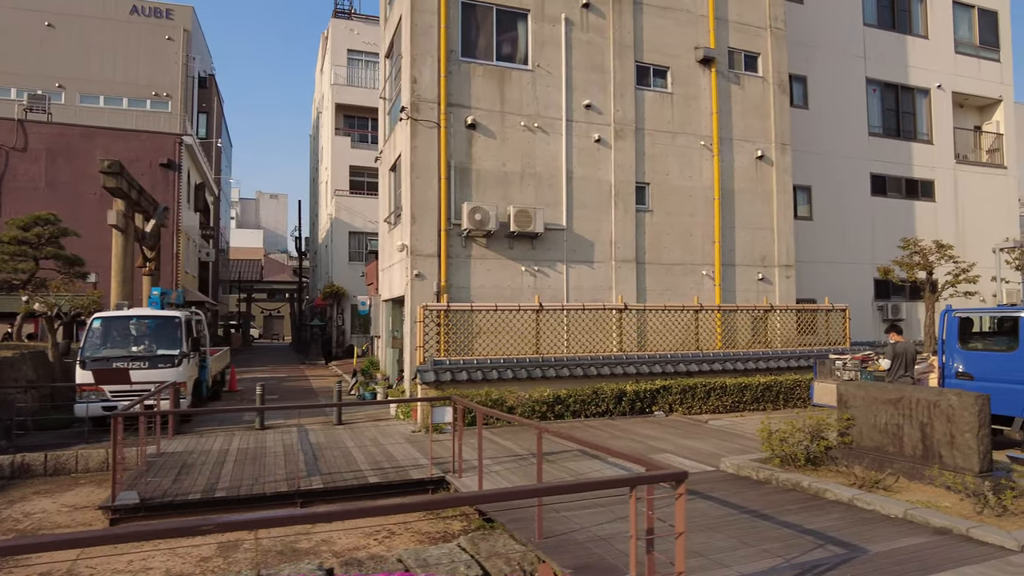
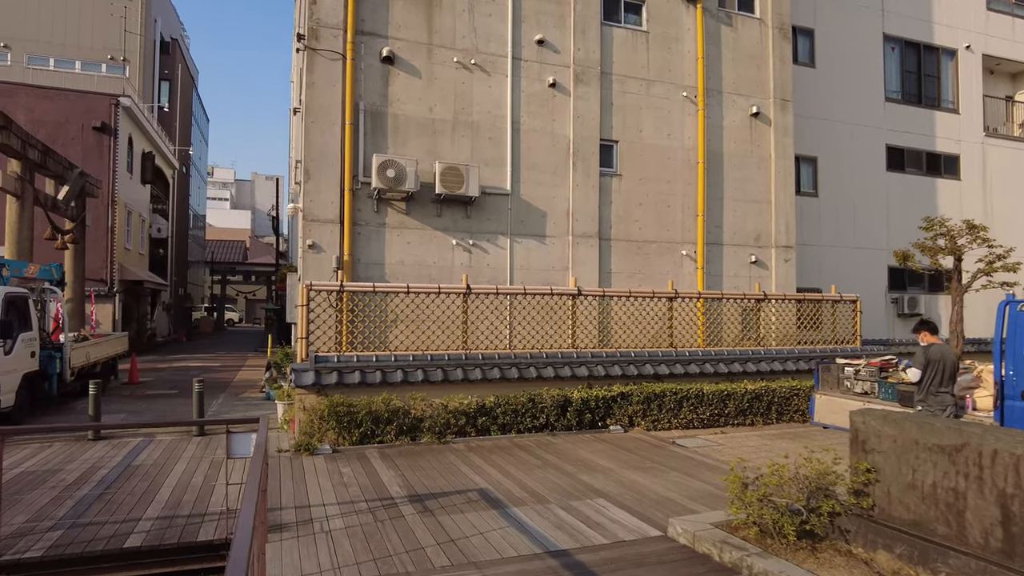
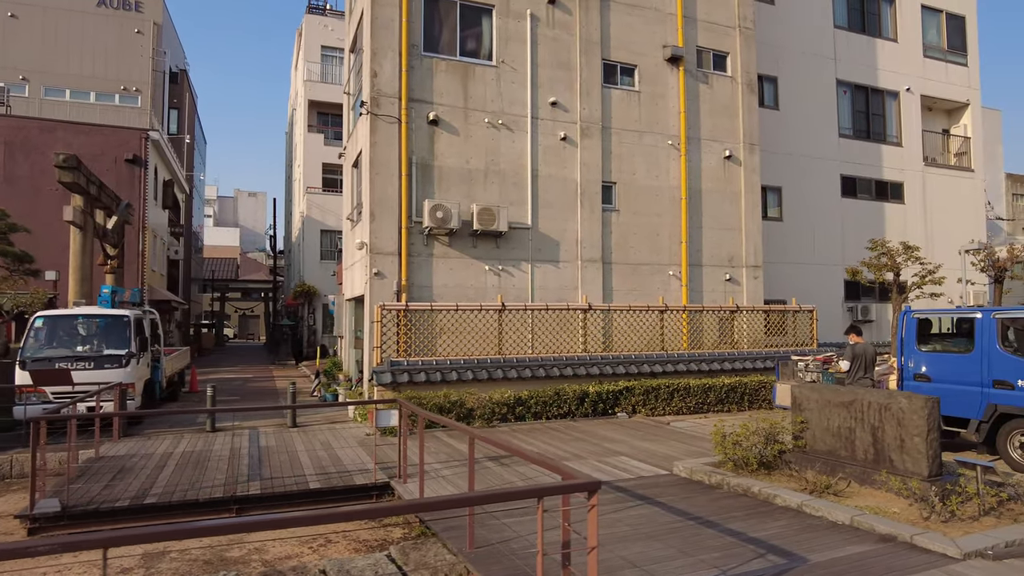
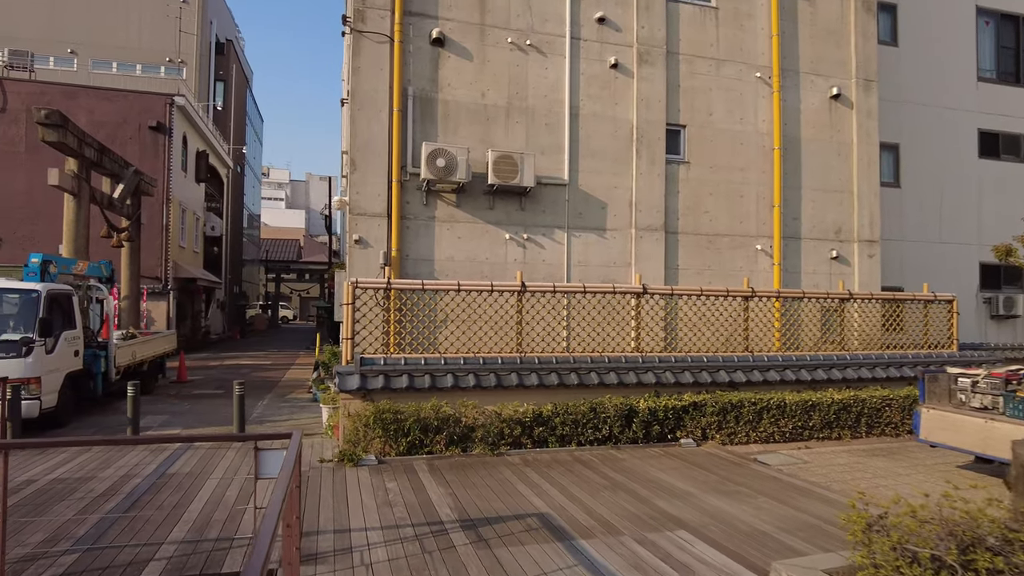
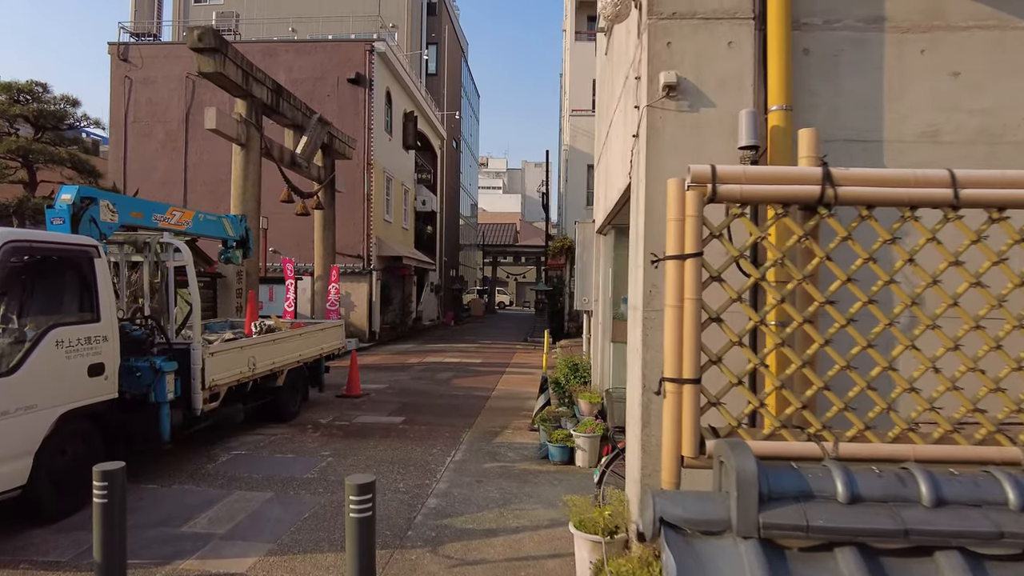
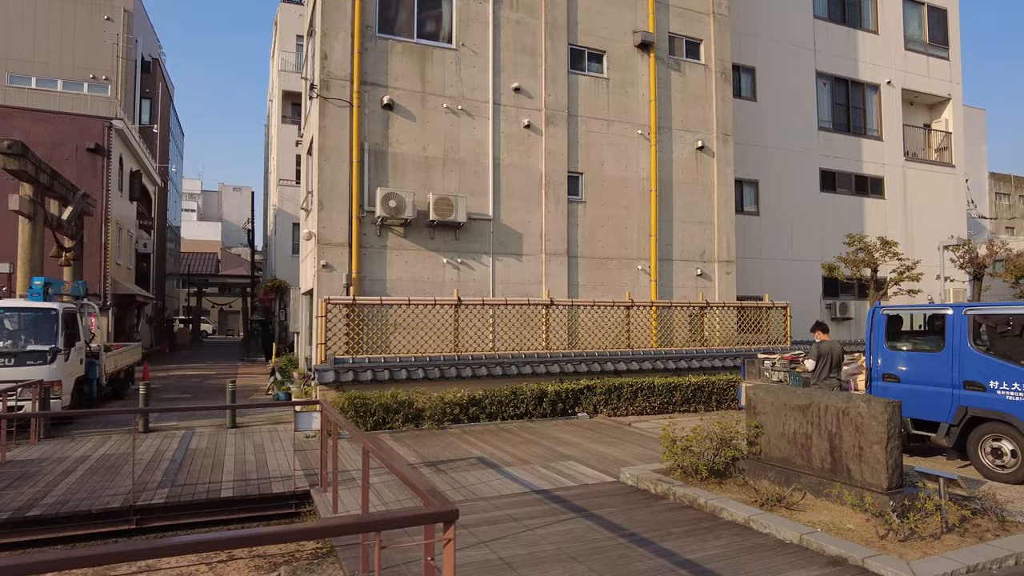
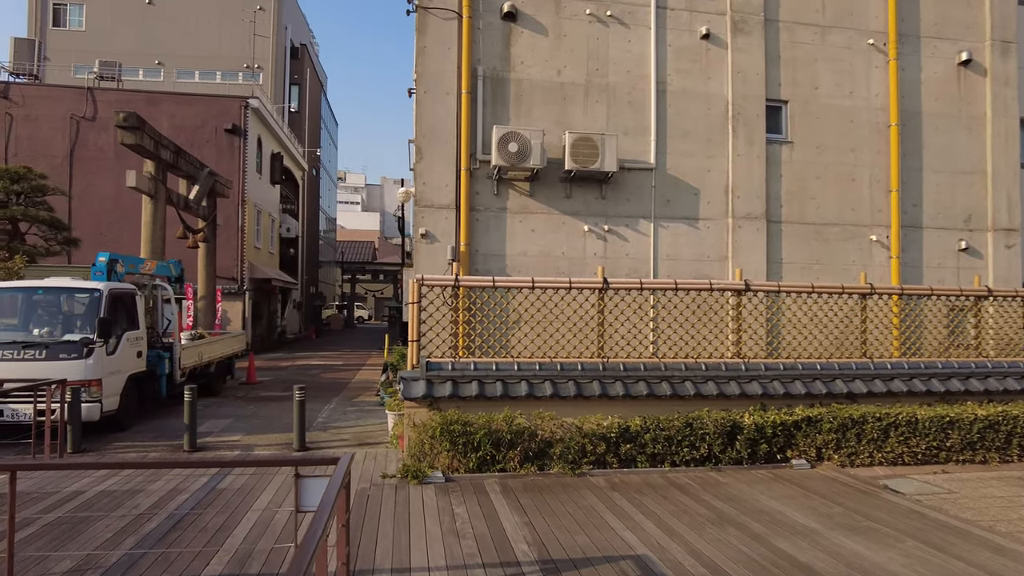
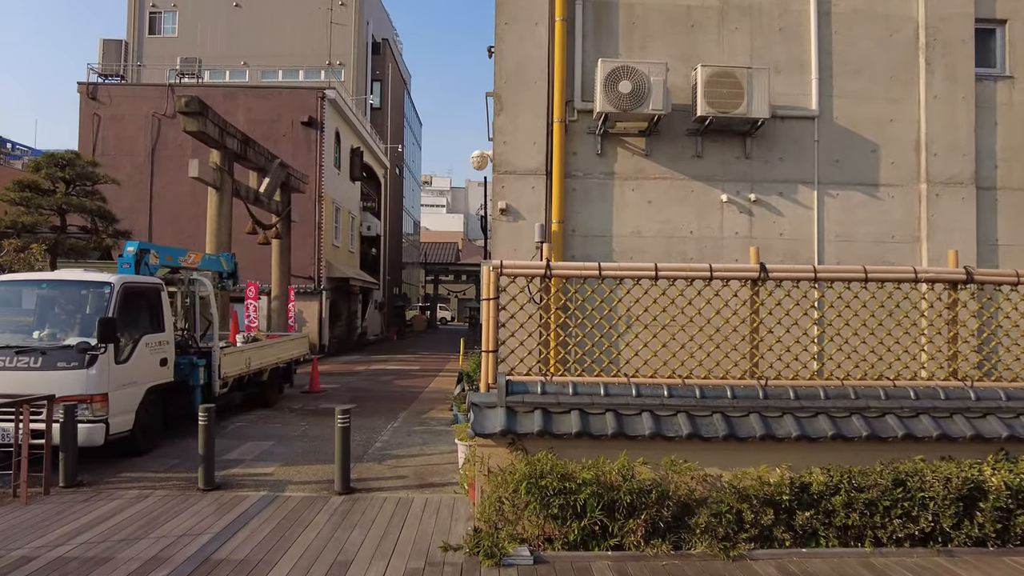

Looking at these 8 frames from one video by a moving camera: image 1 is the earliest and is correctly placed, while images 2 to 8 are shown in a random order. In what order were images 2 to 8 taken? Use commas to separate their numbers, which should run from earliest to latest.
3, 6, 2, 4, 7, 8, 5
